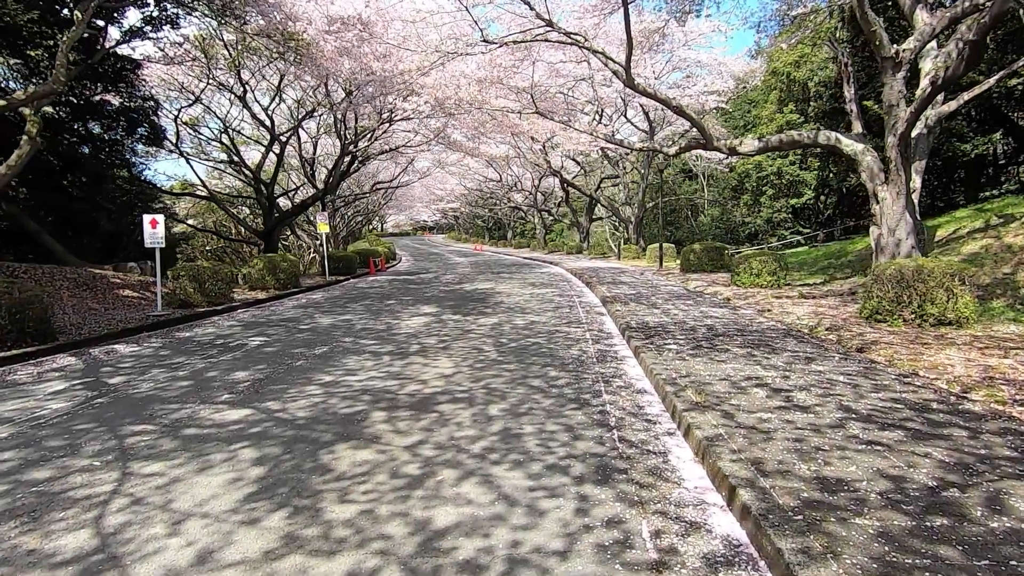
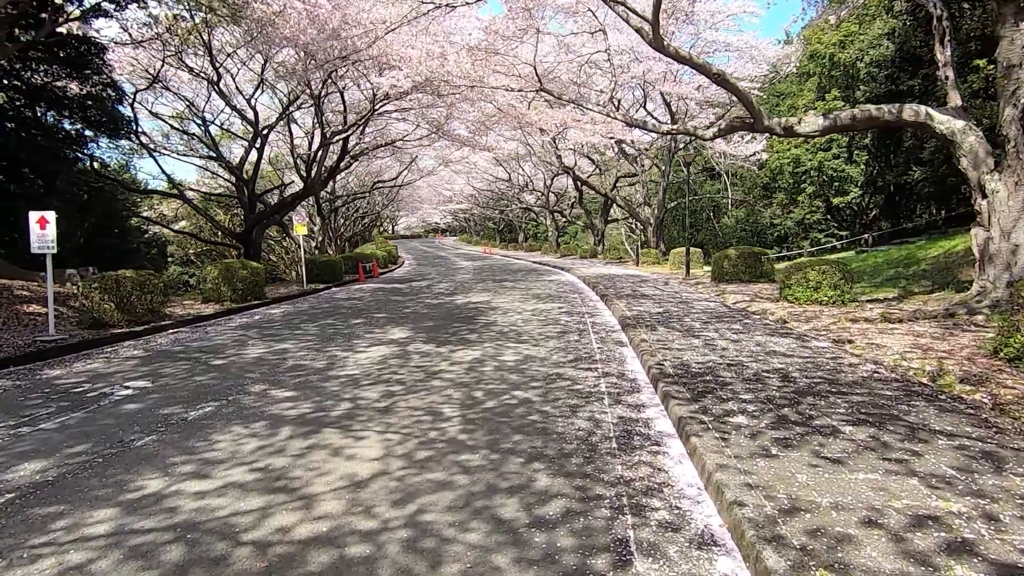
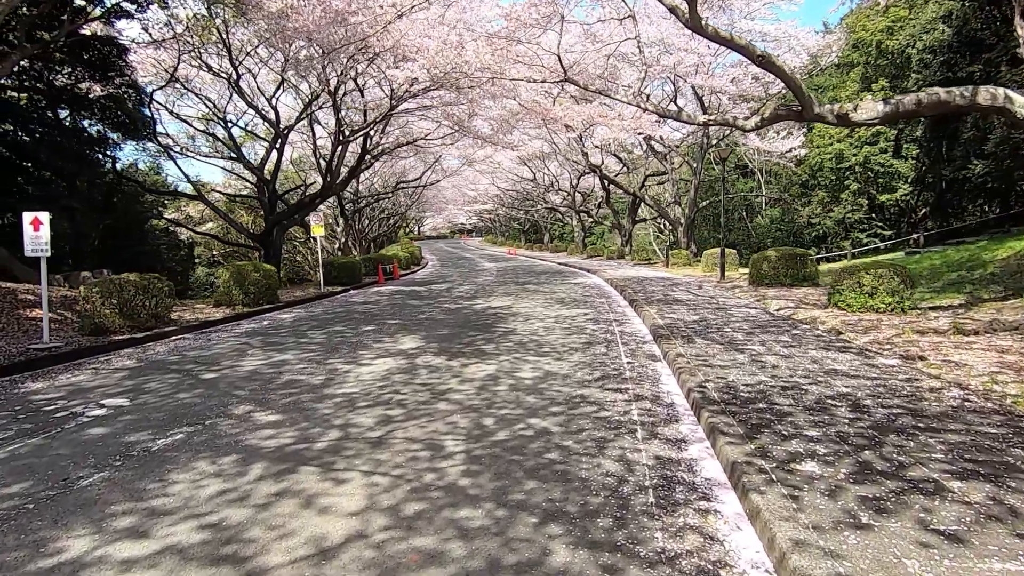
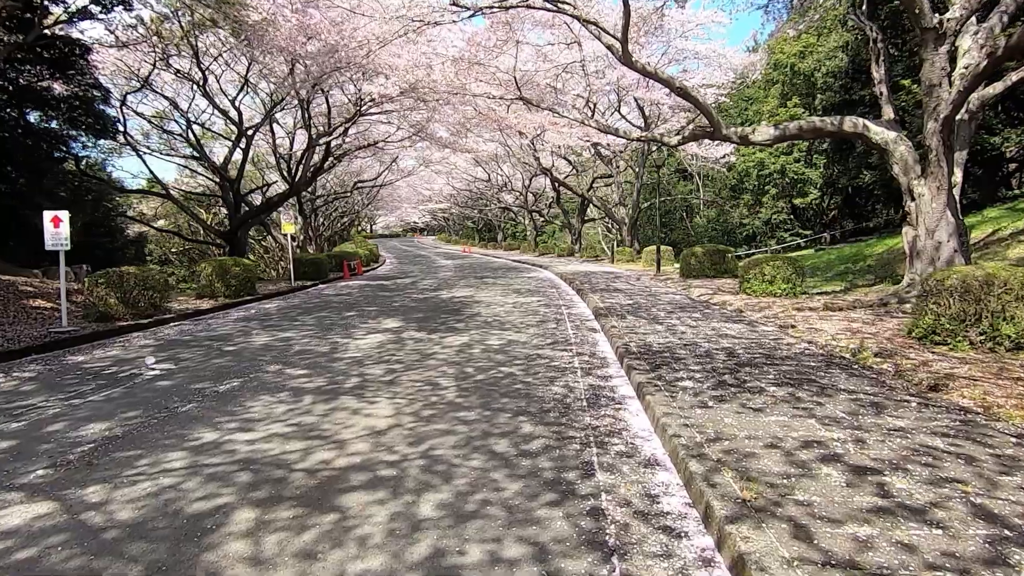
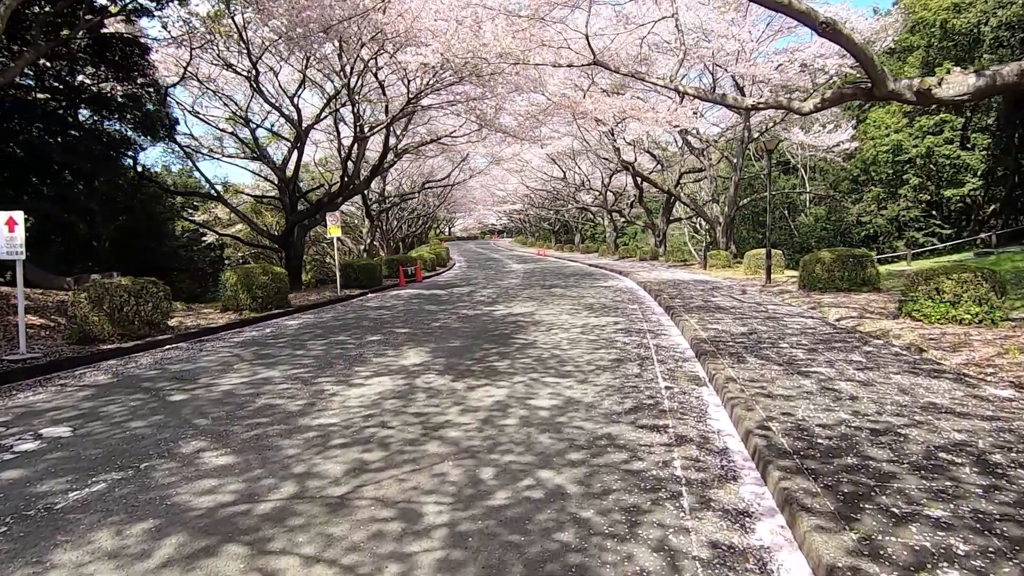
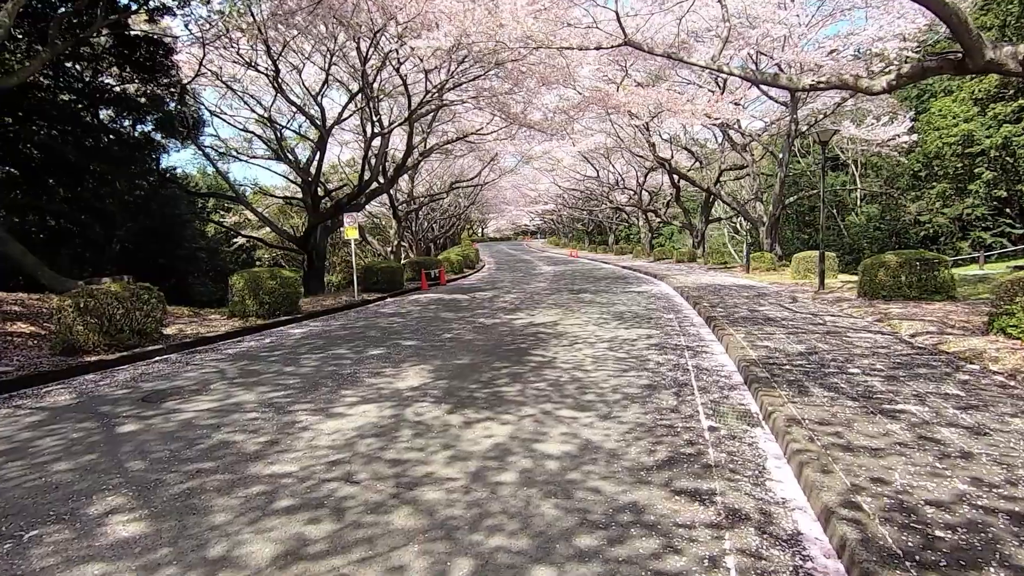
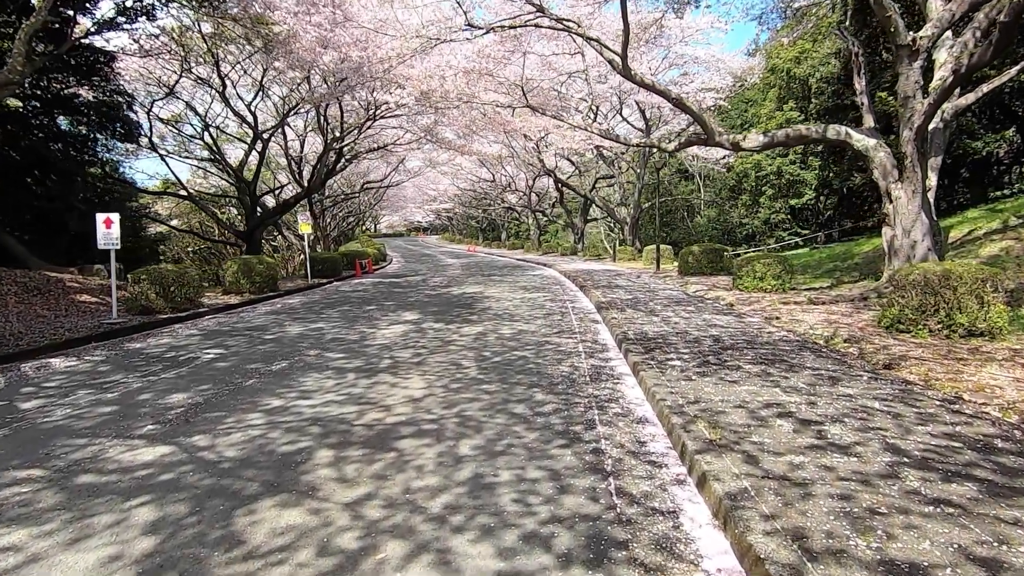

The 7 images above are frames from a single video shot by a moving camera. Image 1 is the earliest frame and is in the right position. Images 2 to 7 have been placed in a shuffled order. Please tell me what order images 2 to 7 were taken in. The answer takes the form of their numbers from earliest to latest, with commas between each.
7, 4, 2, 3, 5, 6
